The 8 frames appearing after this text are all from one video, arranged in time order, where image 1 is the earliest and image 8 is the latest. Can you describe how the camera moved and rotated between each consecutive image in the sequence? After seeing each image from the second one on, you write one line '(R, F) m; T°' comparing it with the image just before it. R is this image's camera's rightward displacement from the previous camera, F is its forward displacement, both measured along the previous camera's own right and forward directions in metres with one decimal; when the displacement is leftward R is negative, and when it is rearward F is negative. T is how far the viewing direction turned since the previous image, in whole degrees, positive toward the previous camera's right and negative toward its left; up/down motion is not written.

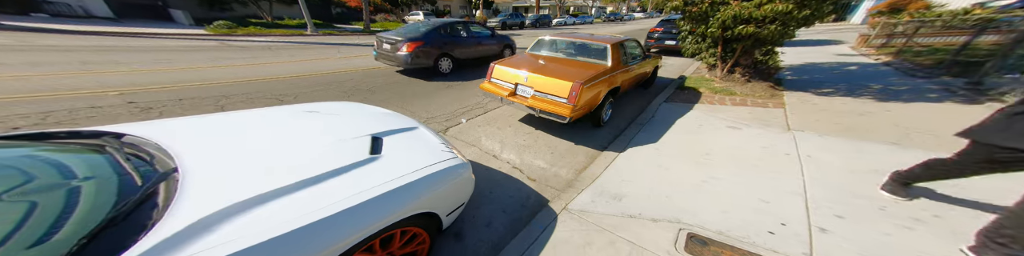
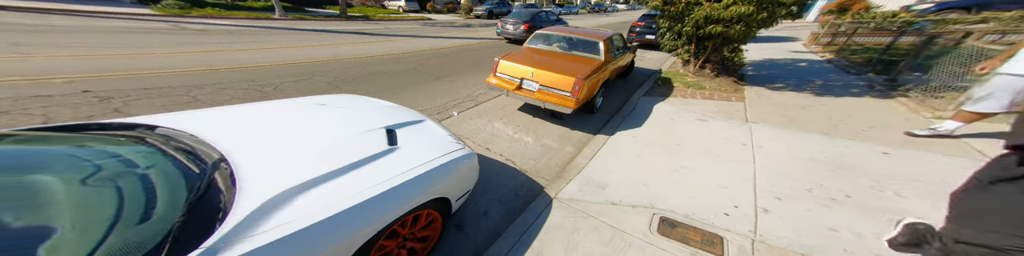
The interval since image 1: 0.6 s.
(-0.2, -0.2) m; +4°
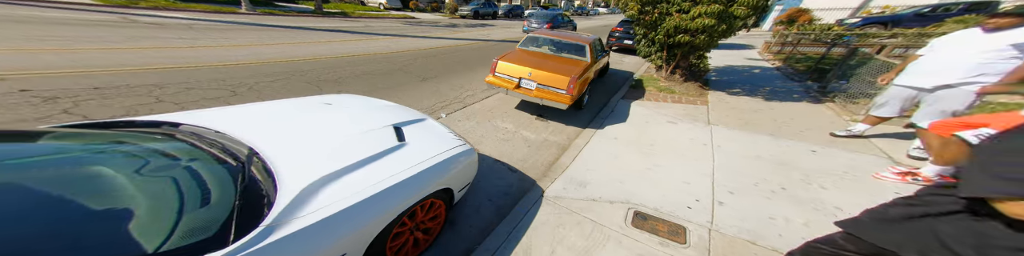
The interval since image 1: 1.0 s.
(-0.1, -0.2) m; +4°
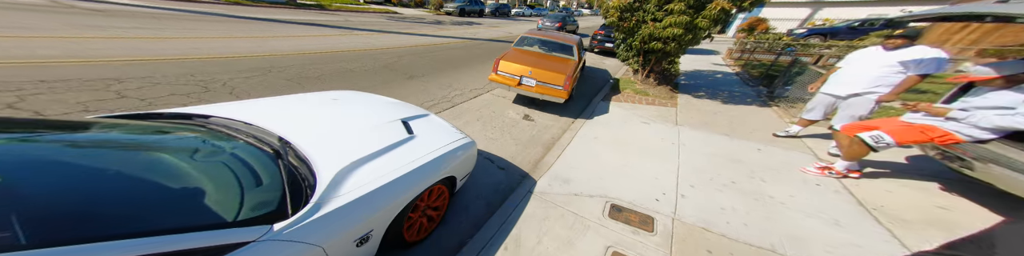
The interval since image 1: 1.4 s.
(-0.1, -0.2) m; +4°
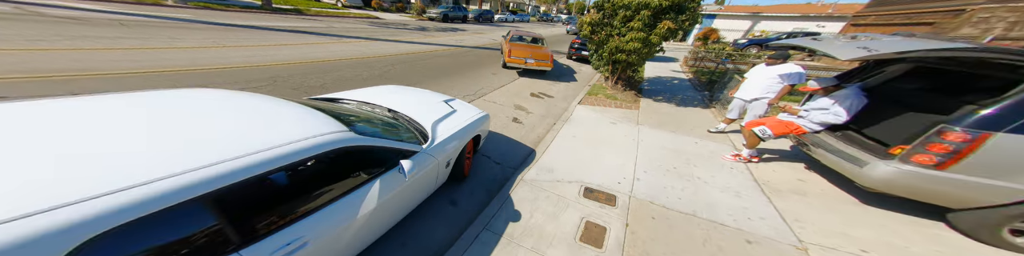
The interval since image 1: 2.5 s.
(-0.2, -0.7) m; +4°
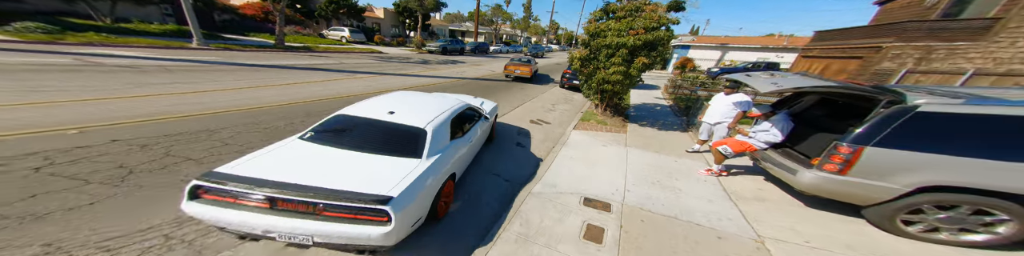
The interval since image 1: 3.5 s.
(-0.2, -0.7) m; +1°
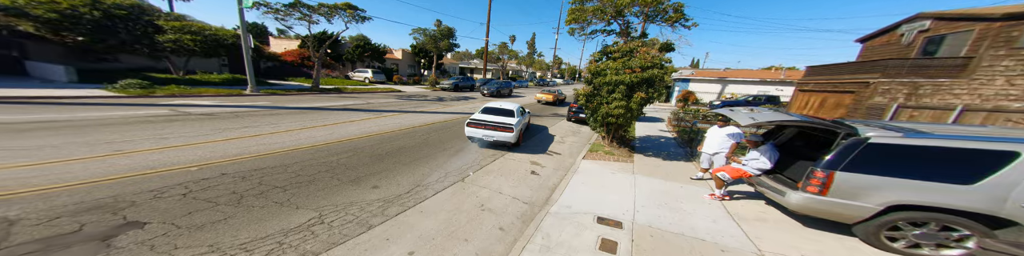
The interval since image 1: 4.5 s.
(-0.2, -0.7) m; -2°
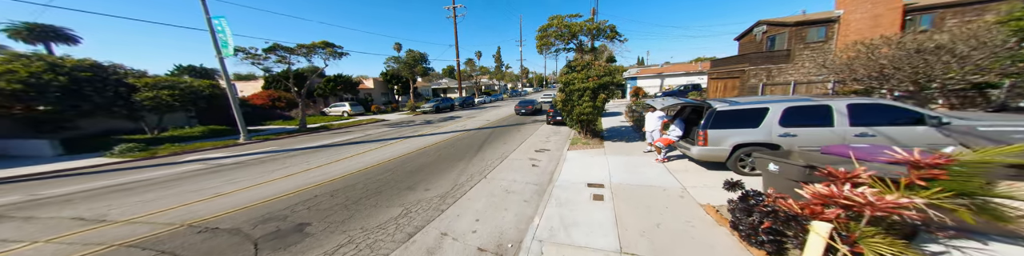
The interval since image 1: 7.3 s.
(-0.8, -1.8) m; +7°
